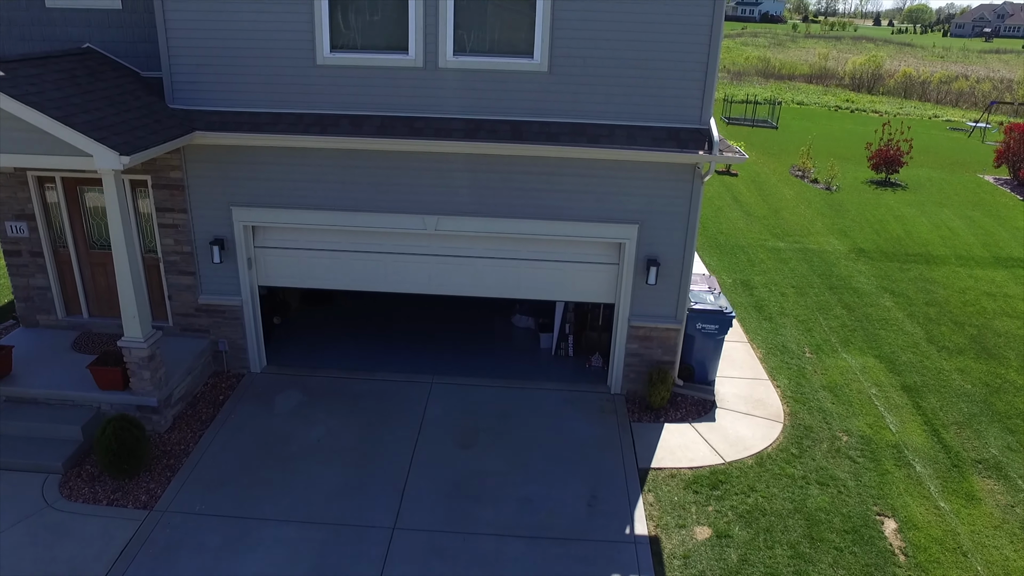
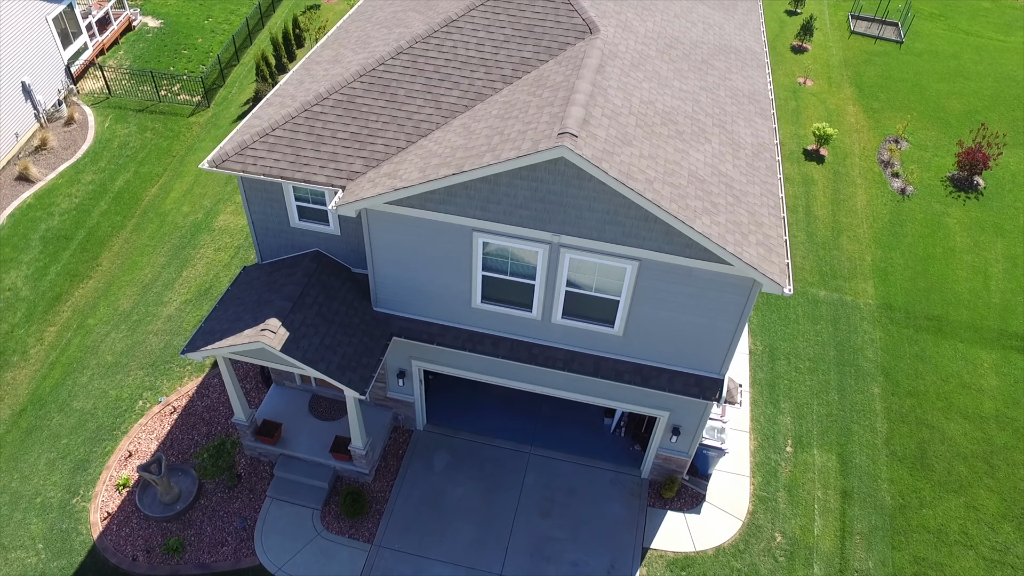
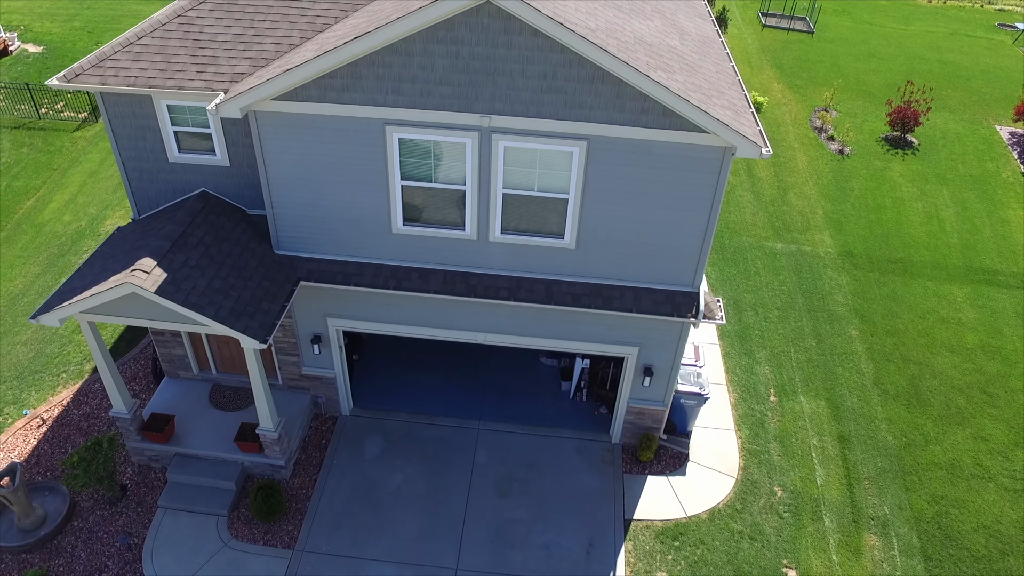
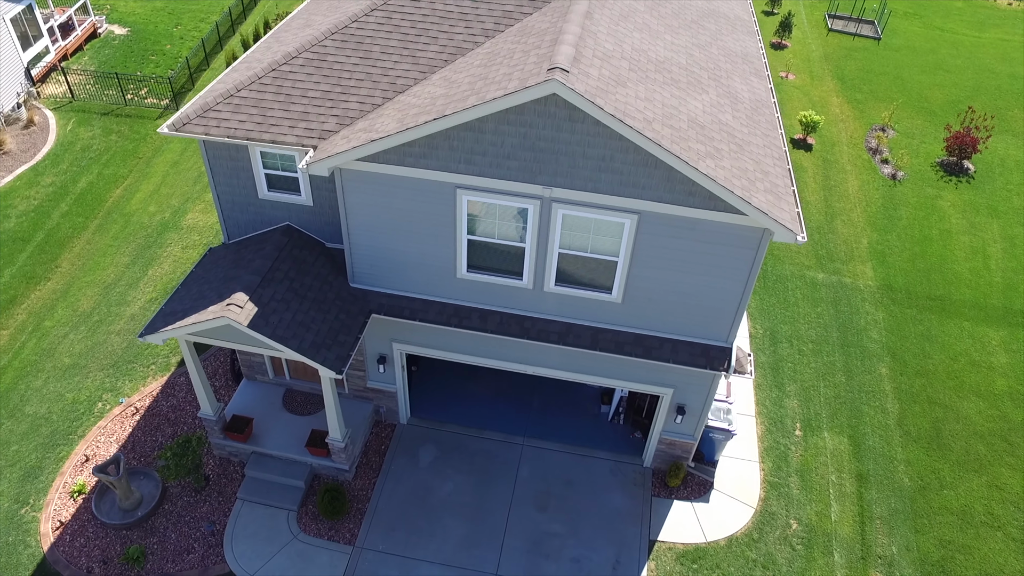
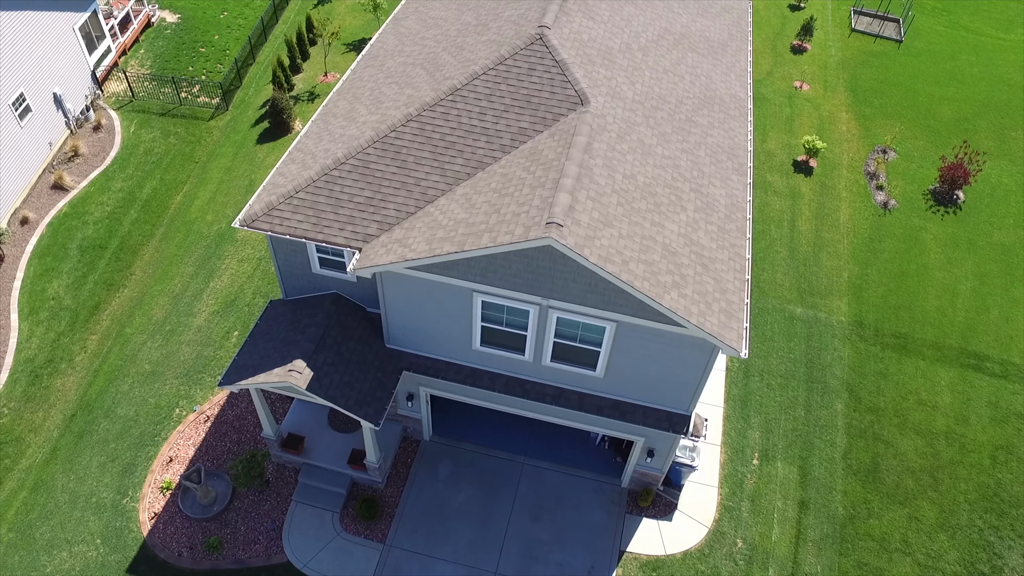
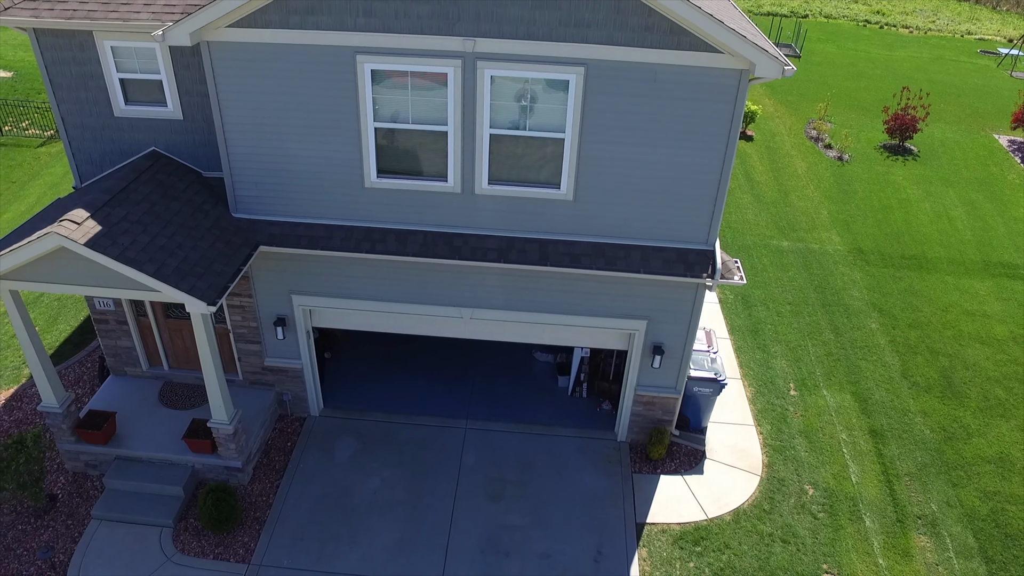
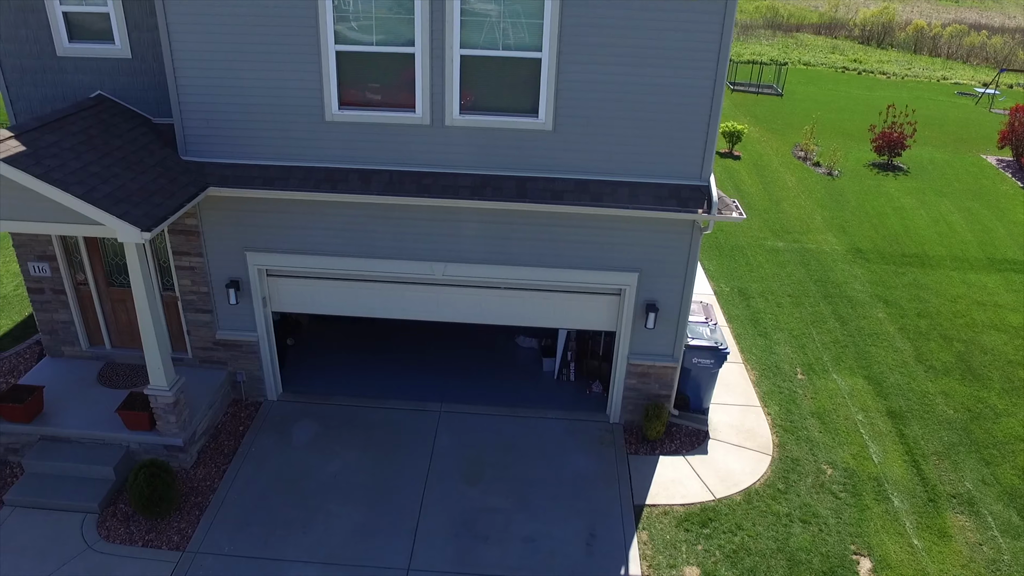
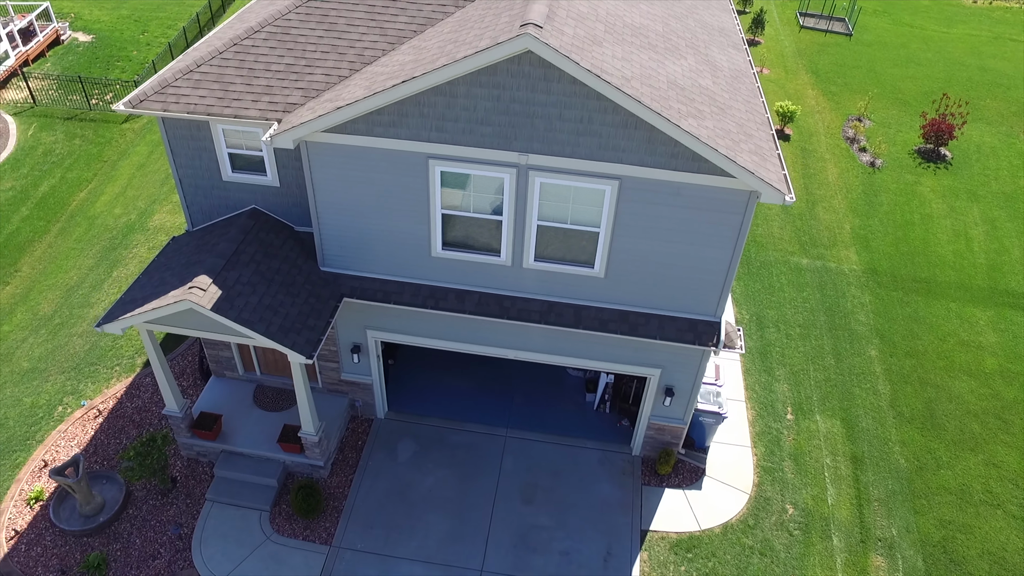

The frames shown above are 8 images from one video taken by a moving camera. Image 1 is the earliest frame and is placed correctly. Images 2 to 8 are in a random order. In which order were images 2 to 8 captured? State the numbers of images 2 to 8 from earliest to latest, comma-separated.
7, 6, 3, 8, 4, 2, 5
